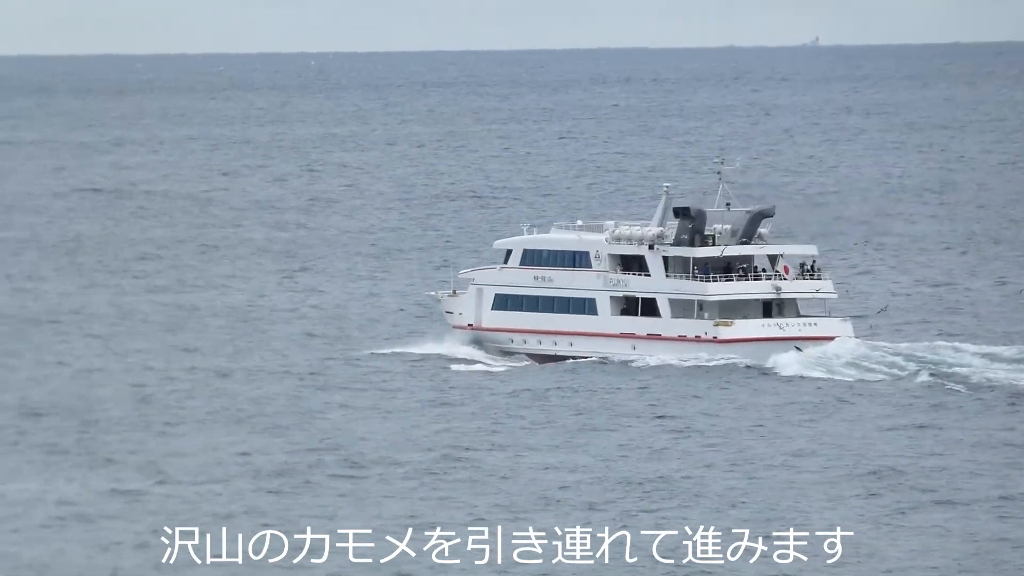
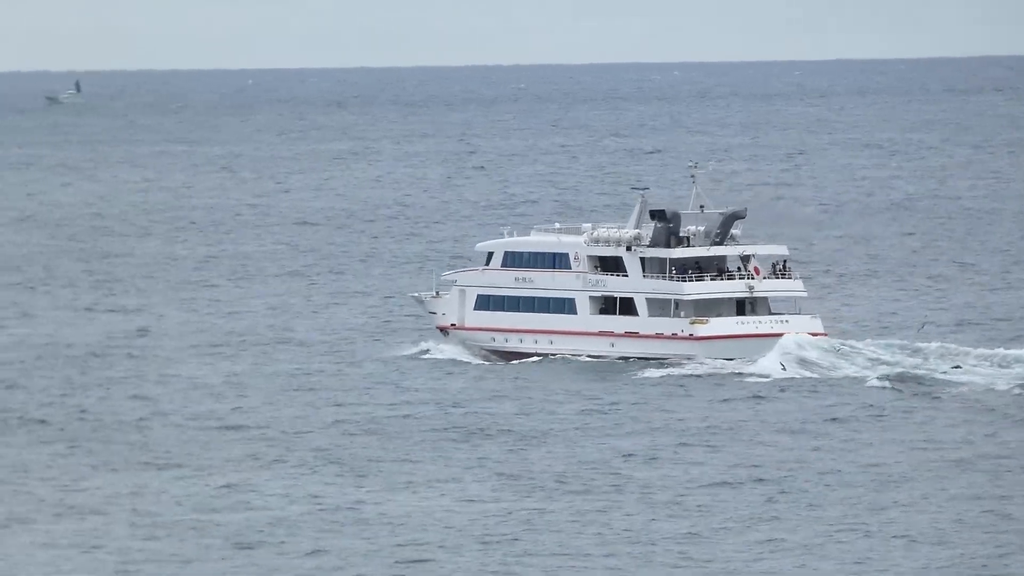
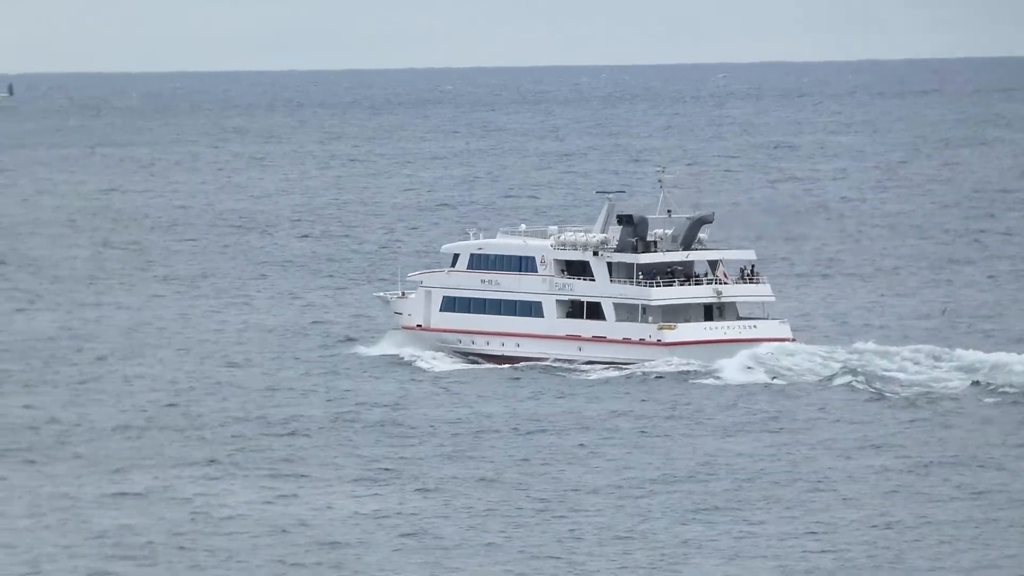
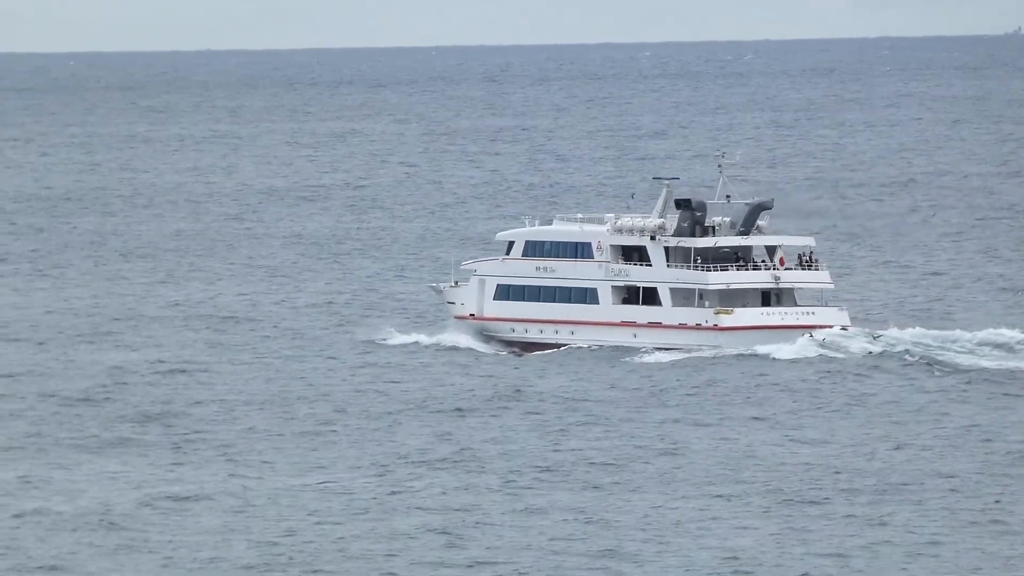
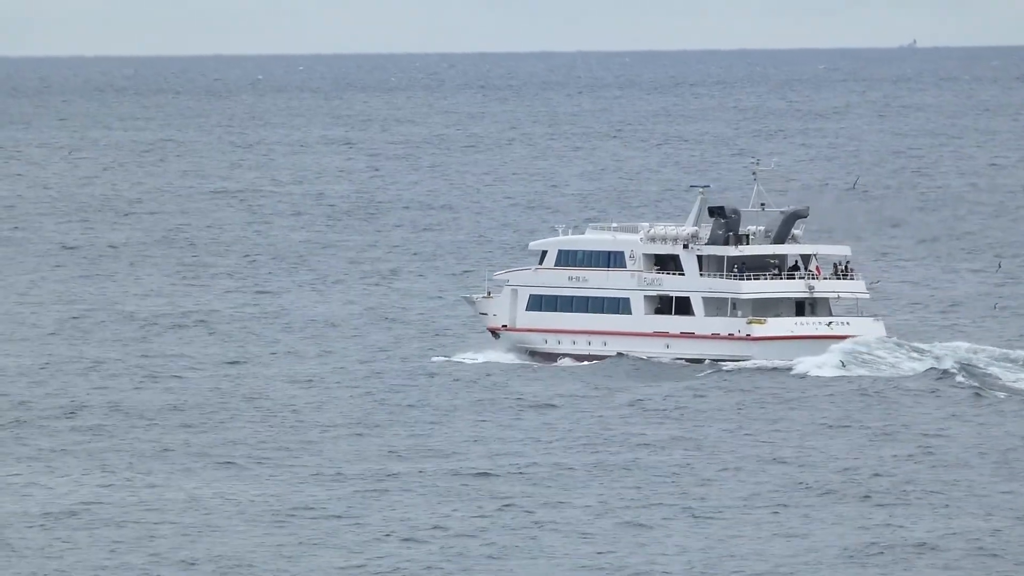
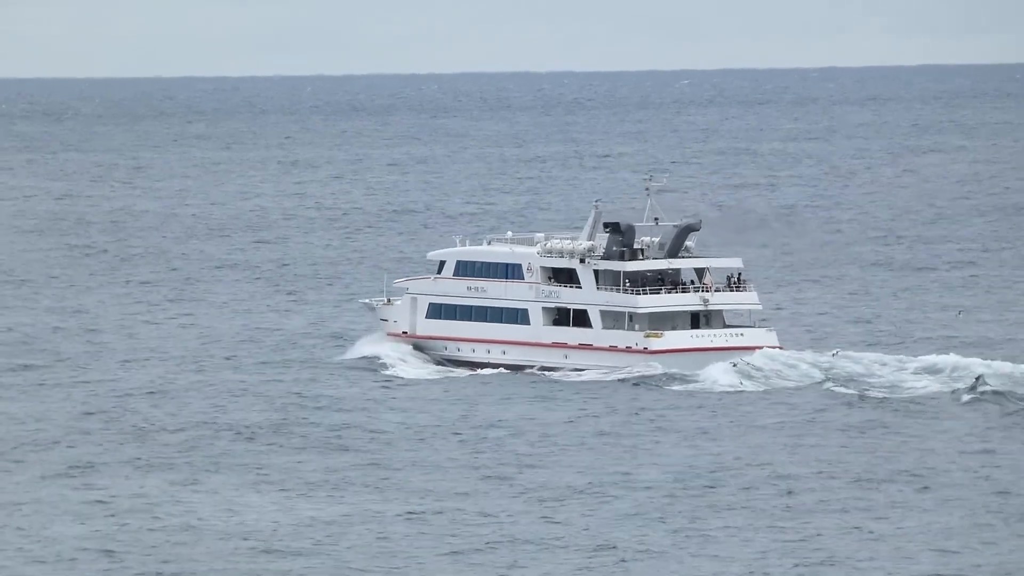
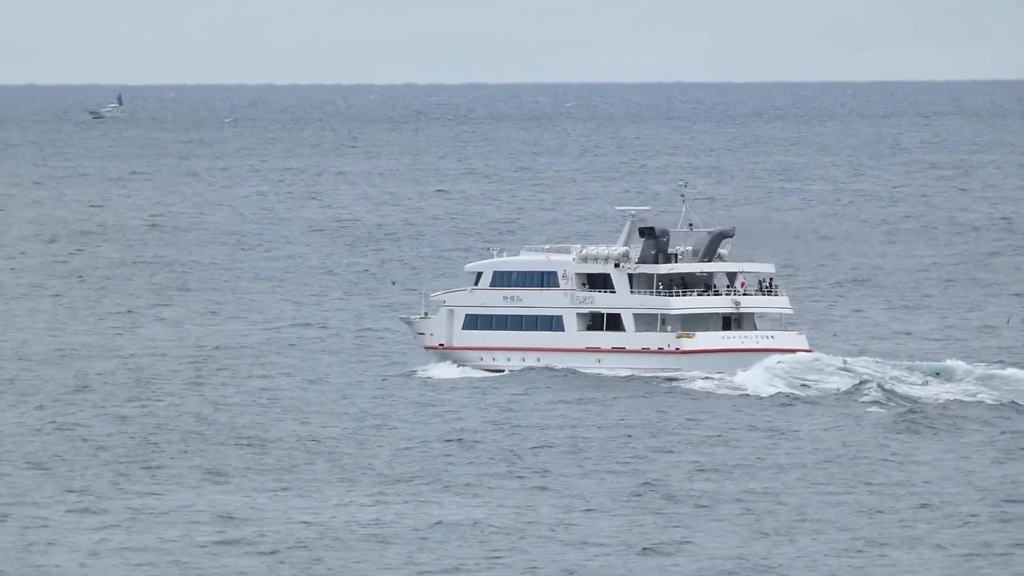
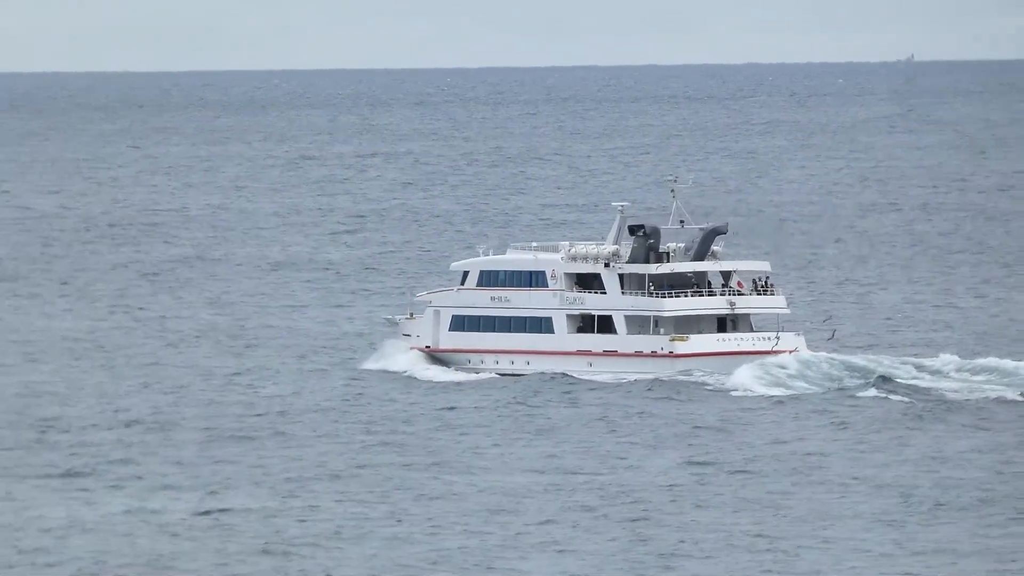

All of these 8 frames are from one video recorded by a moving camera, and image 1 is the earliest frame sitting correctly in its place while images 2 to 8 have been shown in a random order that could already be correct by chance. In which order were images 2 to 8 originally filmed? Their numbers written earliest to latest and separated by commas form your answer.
5, 8, 4, 6, 3, 2, 7
